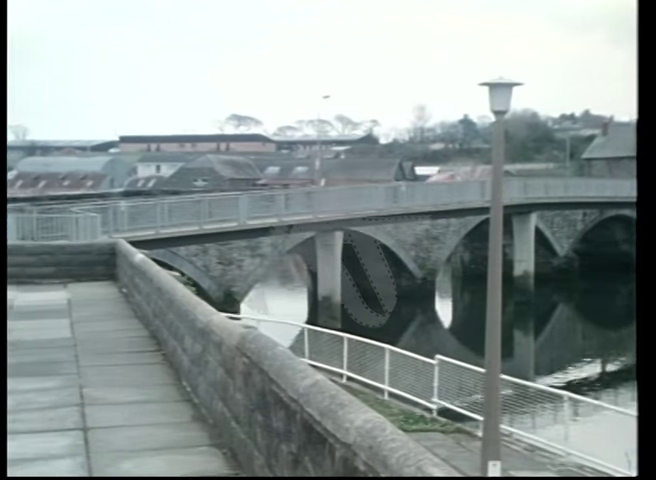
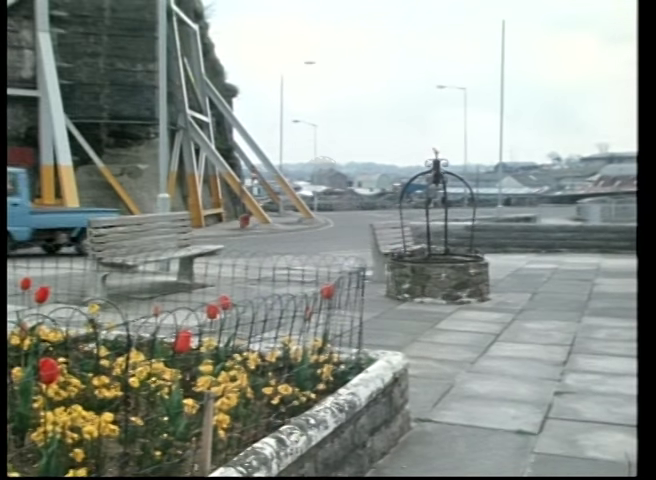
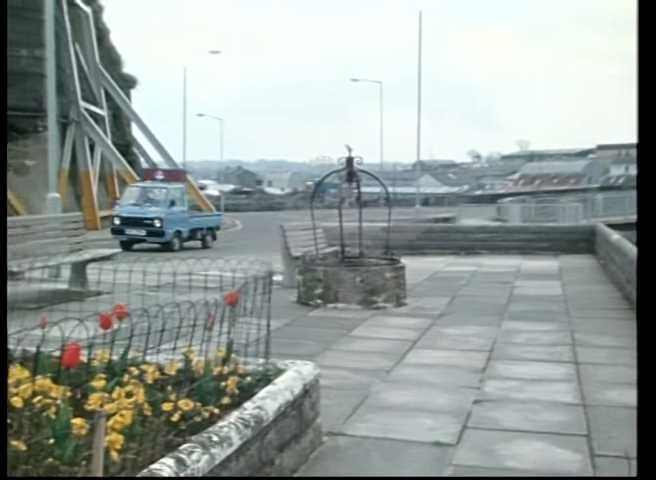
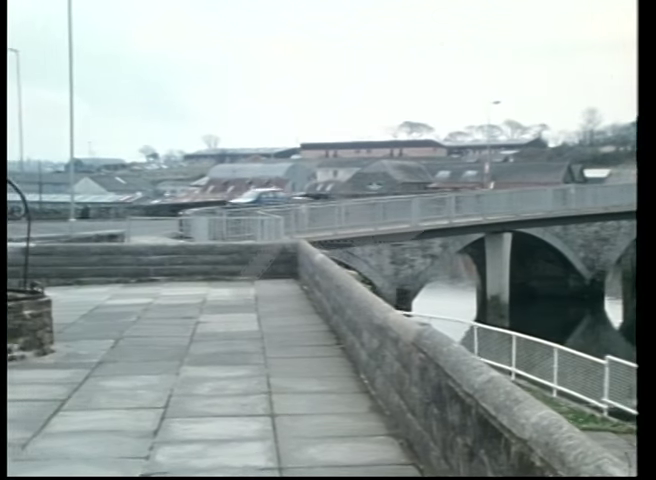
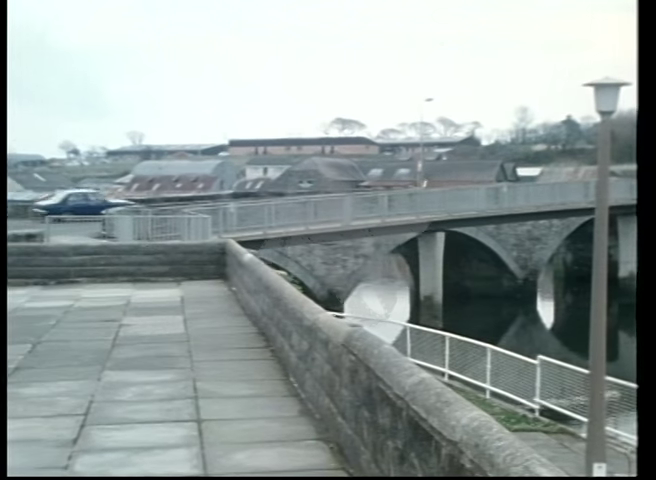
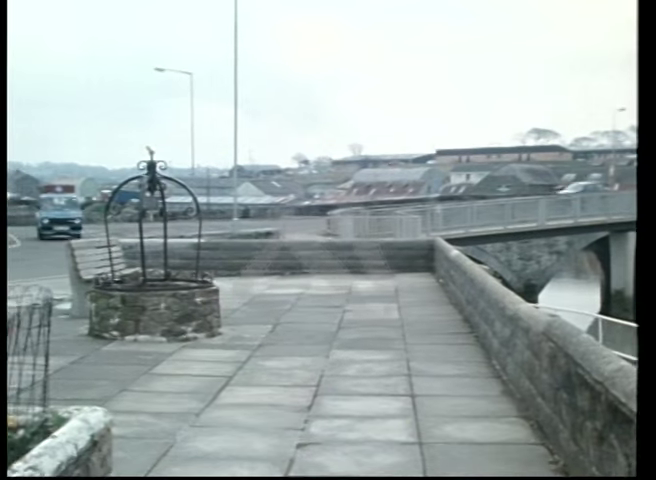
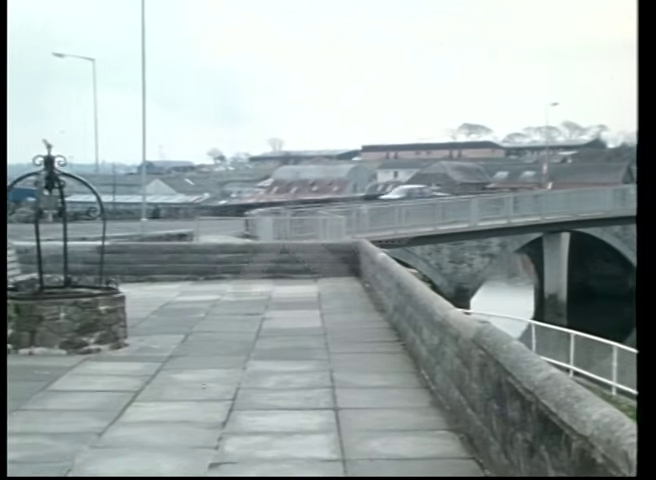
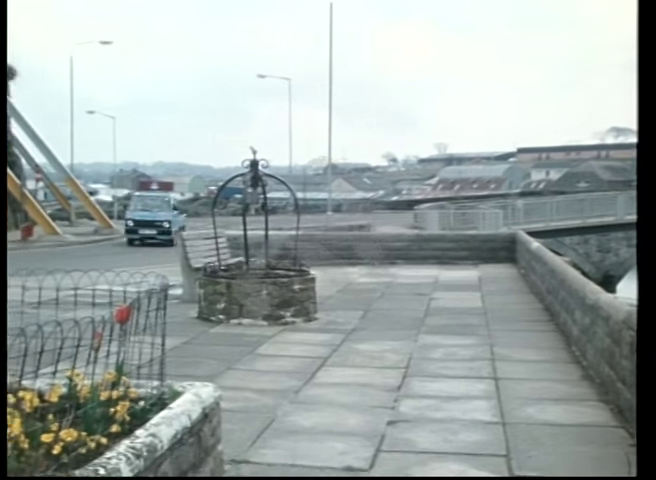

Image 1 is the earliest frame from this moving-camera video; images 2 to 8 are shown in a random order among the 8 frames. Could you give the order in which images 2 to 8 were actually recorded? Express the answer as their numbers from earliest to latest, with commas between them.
5, 4, 7, 6, 8, 3, 2
